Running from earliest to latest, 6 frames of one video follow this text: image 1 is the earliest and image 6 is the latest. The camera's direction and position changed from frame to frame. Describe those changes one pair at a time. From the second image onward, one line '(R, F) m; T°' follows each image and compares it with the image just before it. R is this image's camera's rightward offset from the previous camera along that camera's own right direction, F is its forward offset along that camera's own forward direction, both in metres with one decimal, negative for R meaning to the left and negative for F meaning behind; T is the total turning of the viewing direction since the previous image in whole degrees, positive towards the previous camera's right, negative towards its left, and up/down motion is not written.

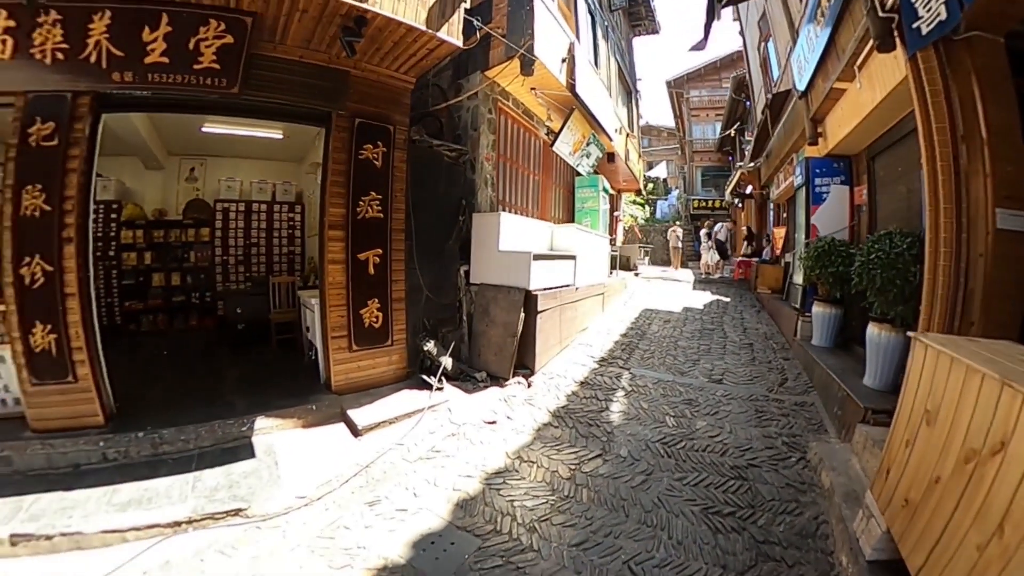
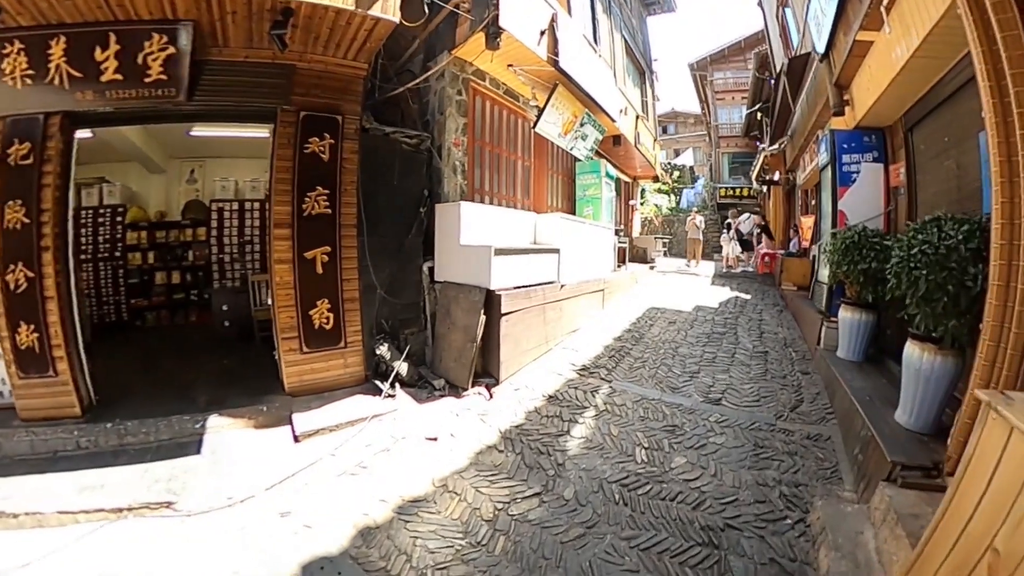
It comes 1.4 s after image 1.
(+0.6, +0.6) m; -4°
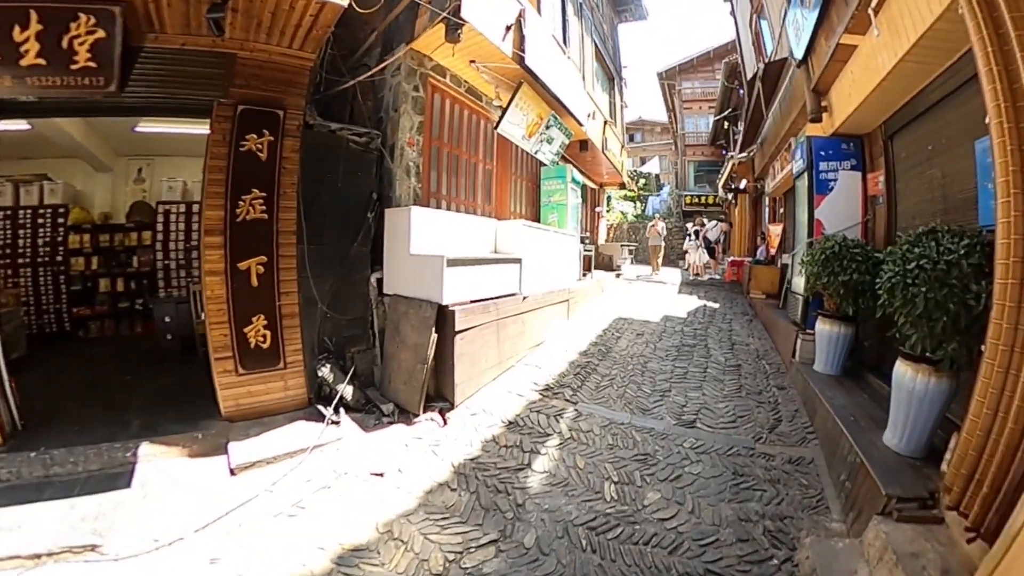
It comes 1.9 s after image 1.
(+0.1, +0.3) m; +3°
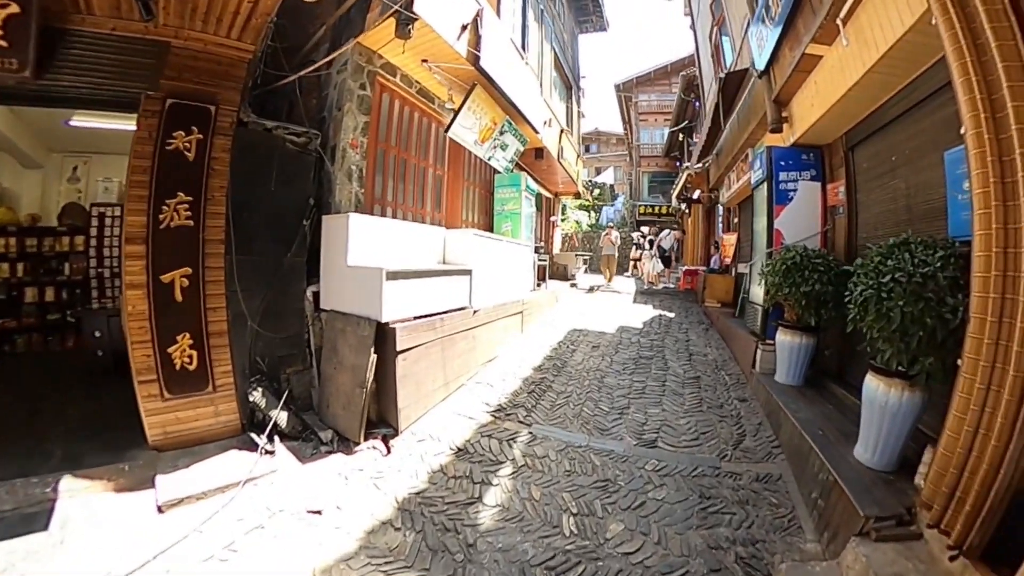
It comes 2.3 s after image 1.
(+0.1, +0.2) m; +4°
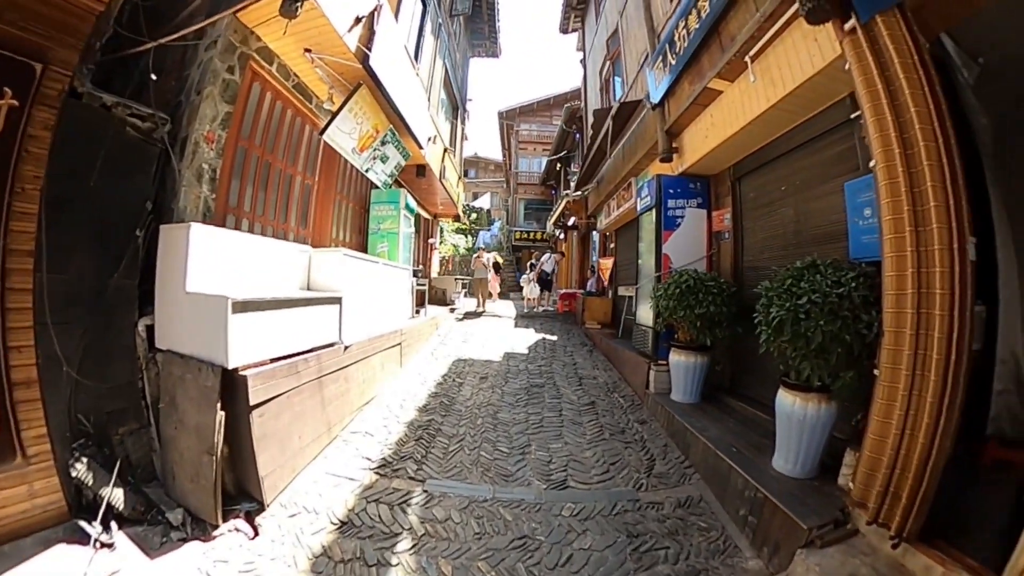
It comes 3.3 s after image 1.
(-0.2, +0.4) m; +16°
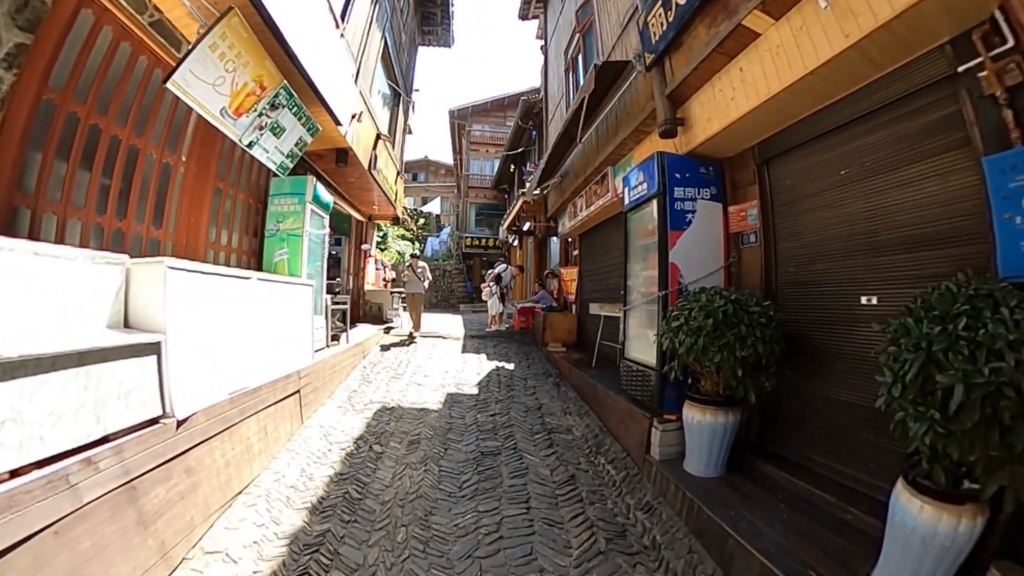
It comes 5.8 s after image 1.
(0.0, +1.3) m; +6°
